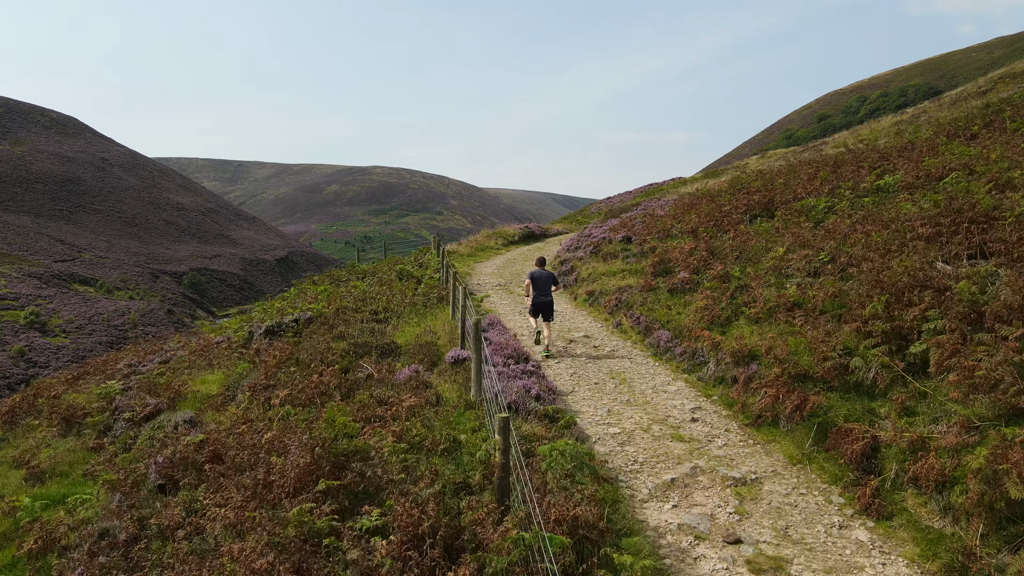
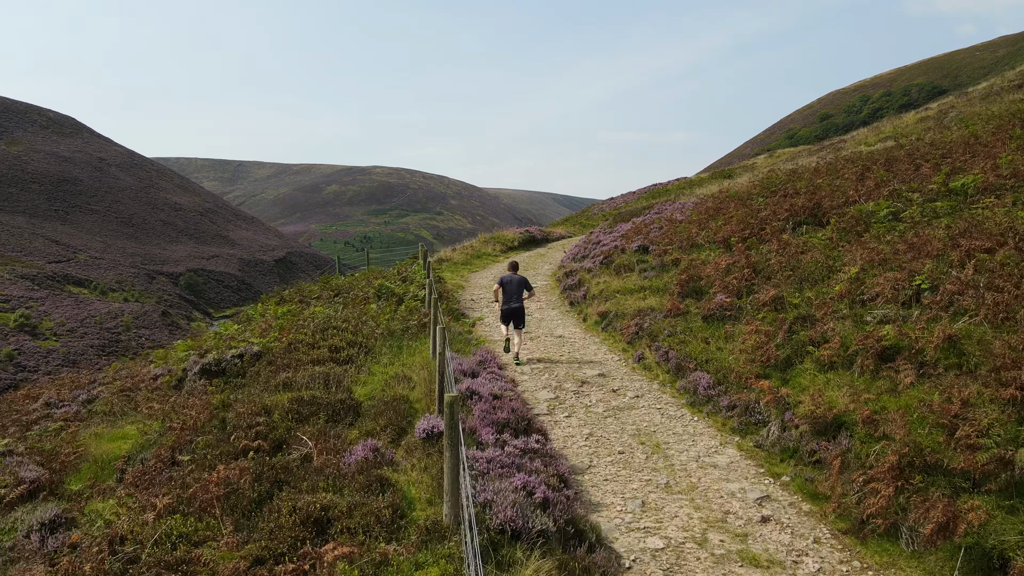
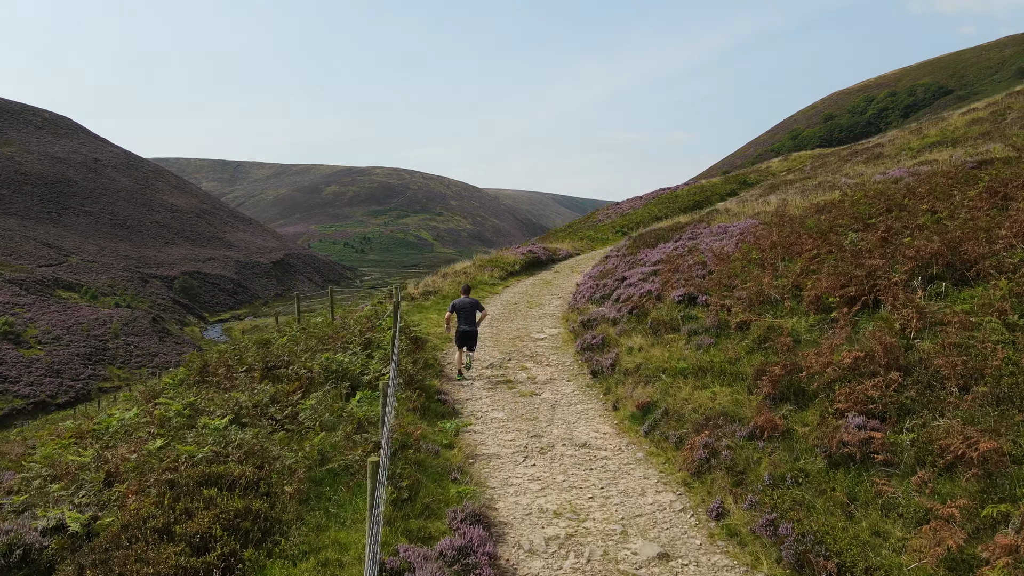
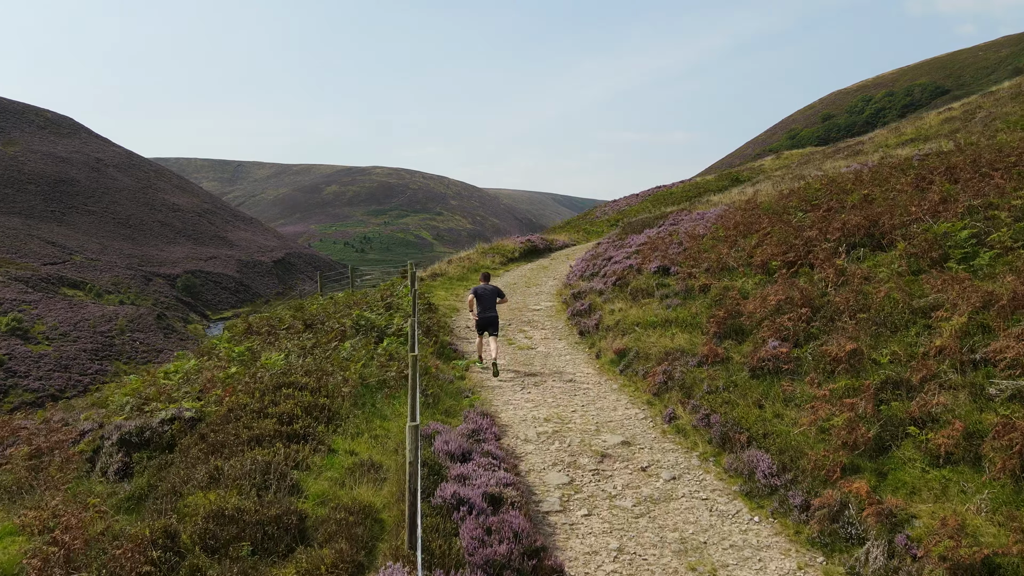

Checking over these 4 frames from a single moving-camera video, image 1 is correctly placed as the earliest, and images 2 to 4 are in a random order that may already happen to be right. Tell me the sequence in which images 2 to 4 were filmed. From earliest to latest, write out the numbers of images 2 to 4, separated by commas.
2, 4, 3
